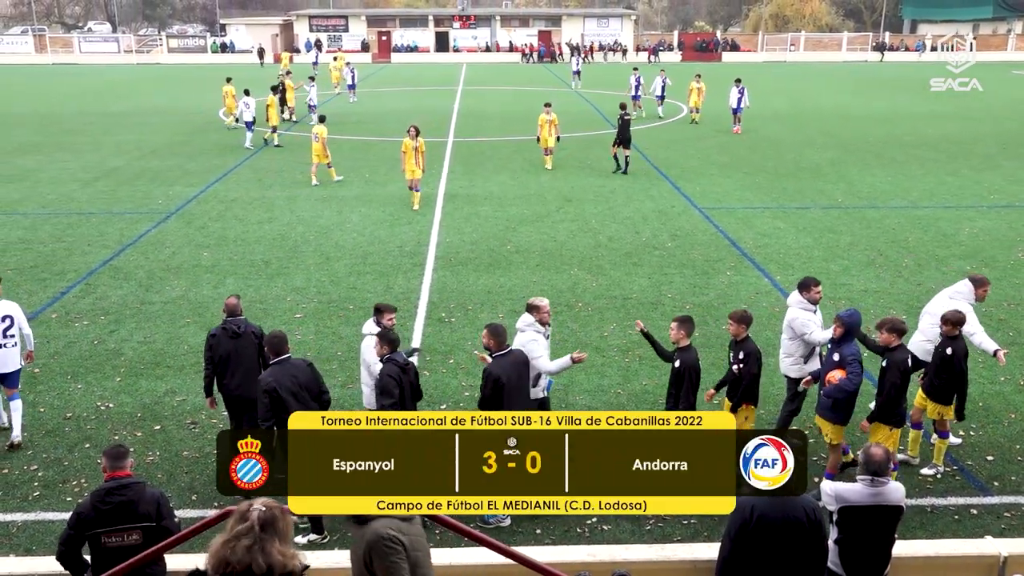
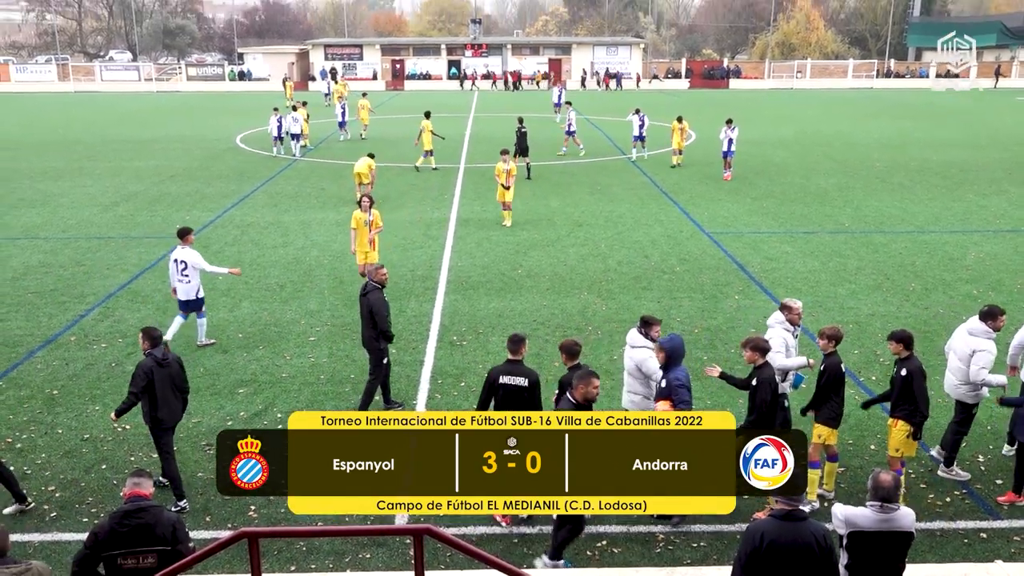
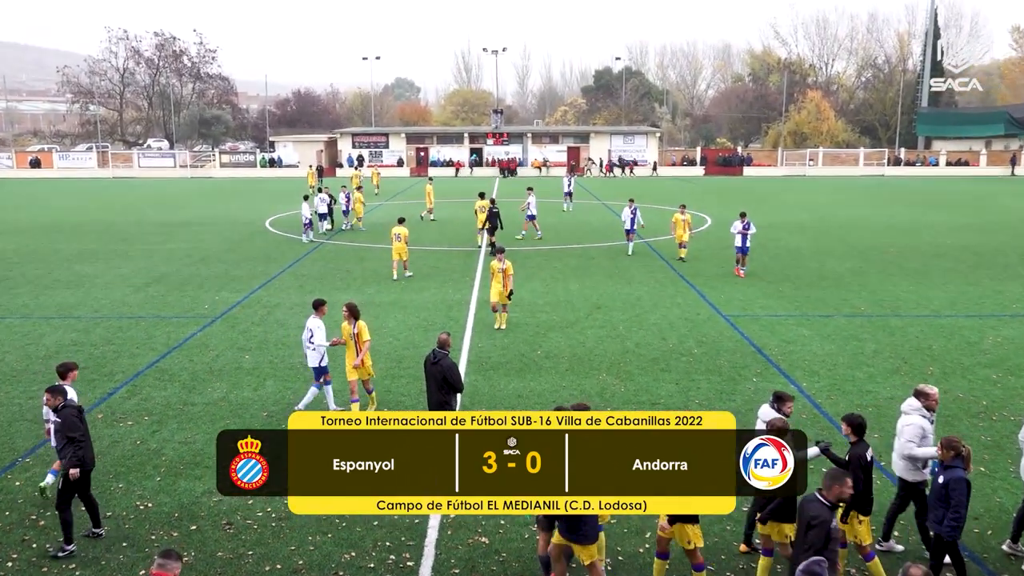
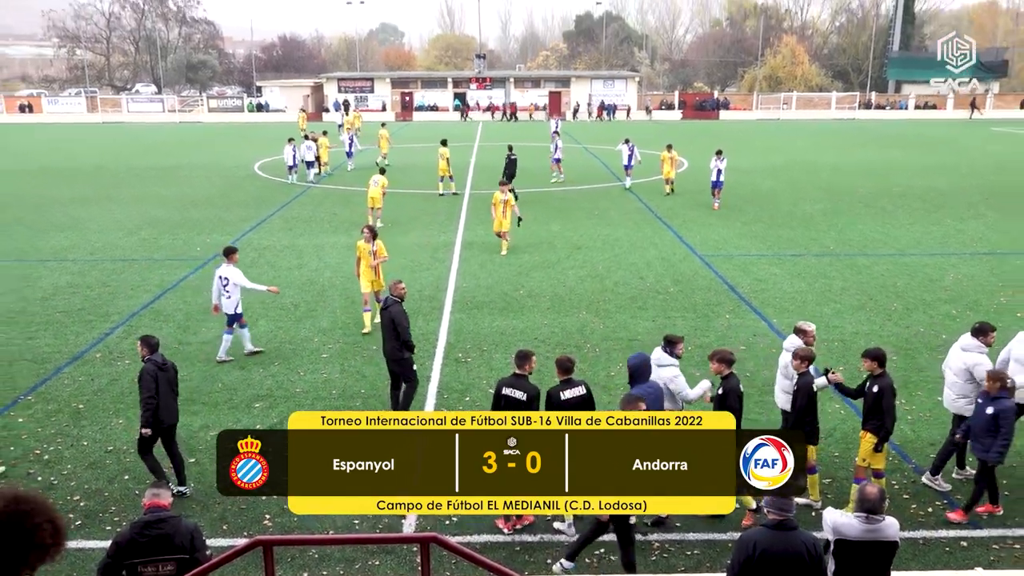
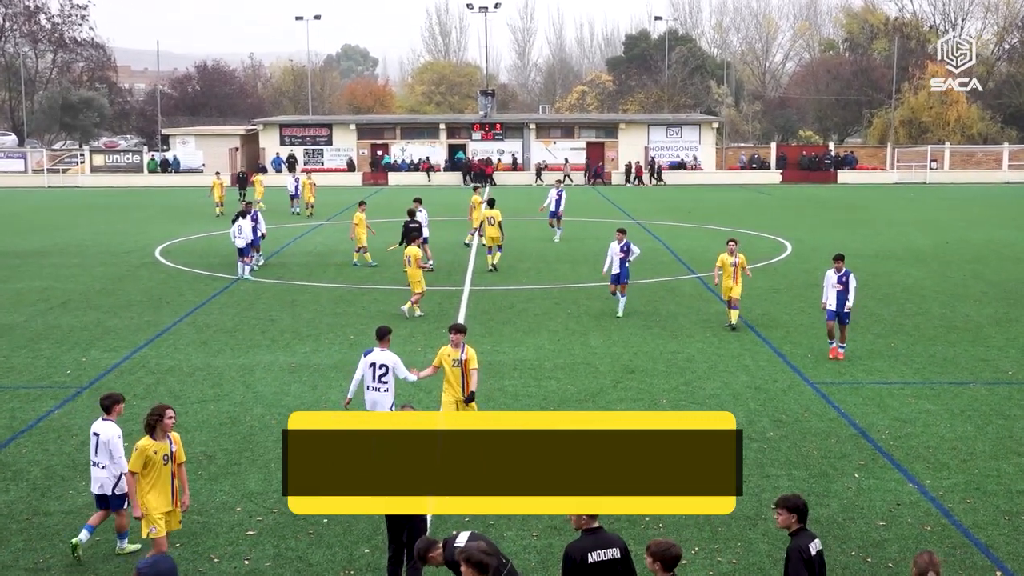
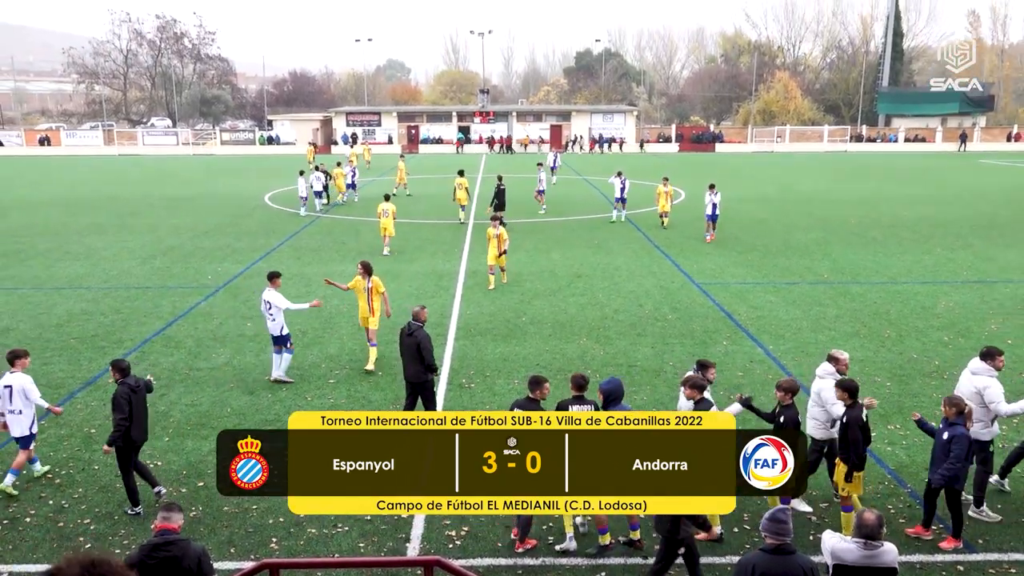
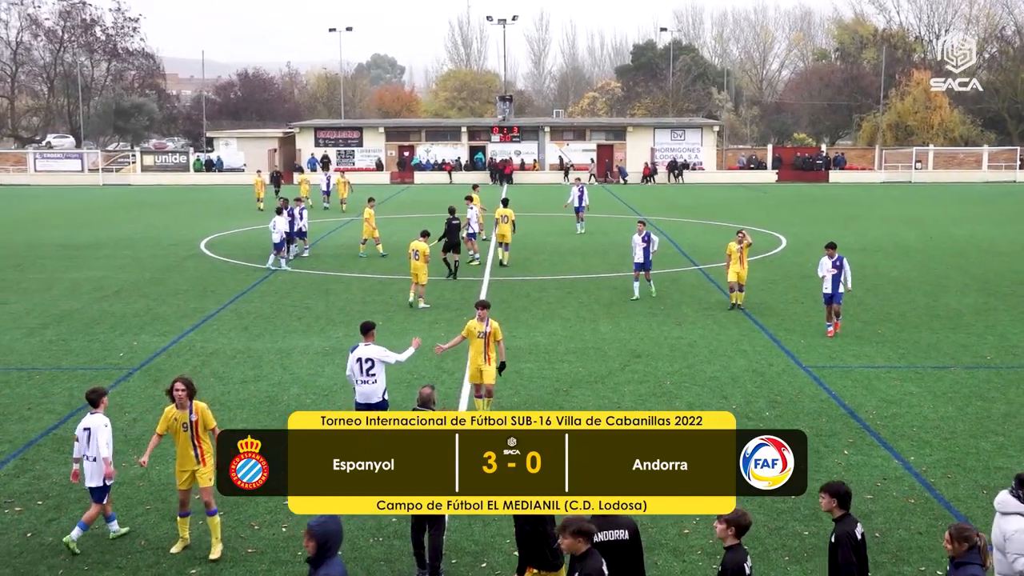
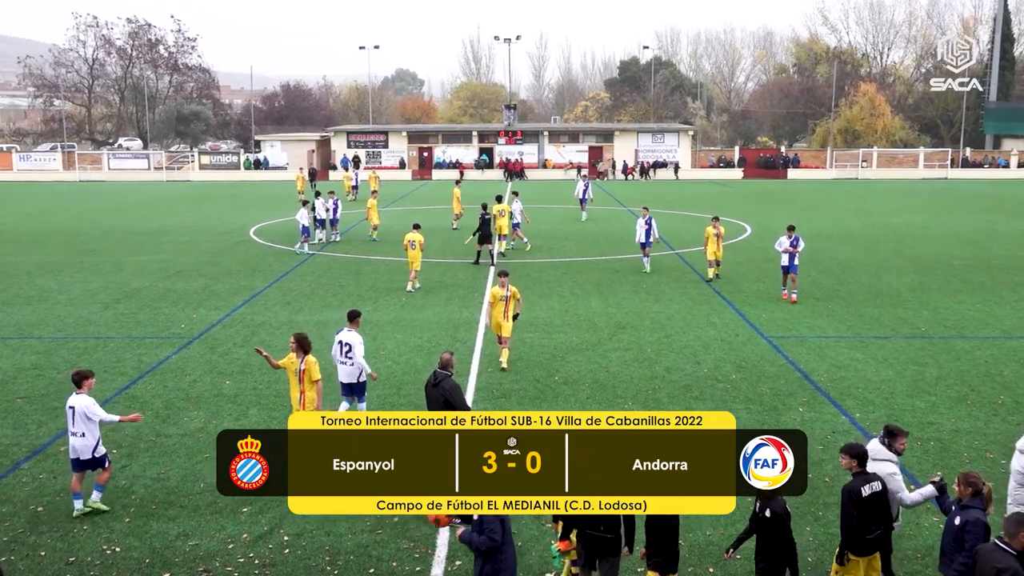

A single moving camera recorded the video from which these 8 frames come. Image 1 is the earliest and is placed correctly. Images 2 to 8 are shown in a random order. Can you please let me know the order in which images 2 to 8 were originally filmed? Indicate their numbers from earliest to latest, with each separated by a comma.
2, 4, 6, 3, 8, 7, 5
